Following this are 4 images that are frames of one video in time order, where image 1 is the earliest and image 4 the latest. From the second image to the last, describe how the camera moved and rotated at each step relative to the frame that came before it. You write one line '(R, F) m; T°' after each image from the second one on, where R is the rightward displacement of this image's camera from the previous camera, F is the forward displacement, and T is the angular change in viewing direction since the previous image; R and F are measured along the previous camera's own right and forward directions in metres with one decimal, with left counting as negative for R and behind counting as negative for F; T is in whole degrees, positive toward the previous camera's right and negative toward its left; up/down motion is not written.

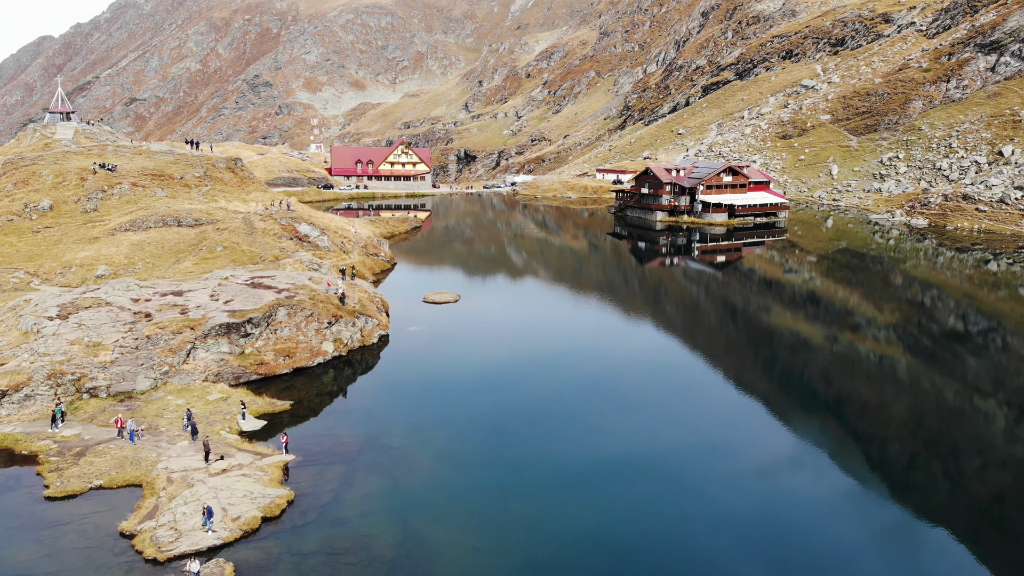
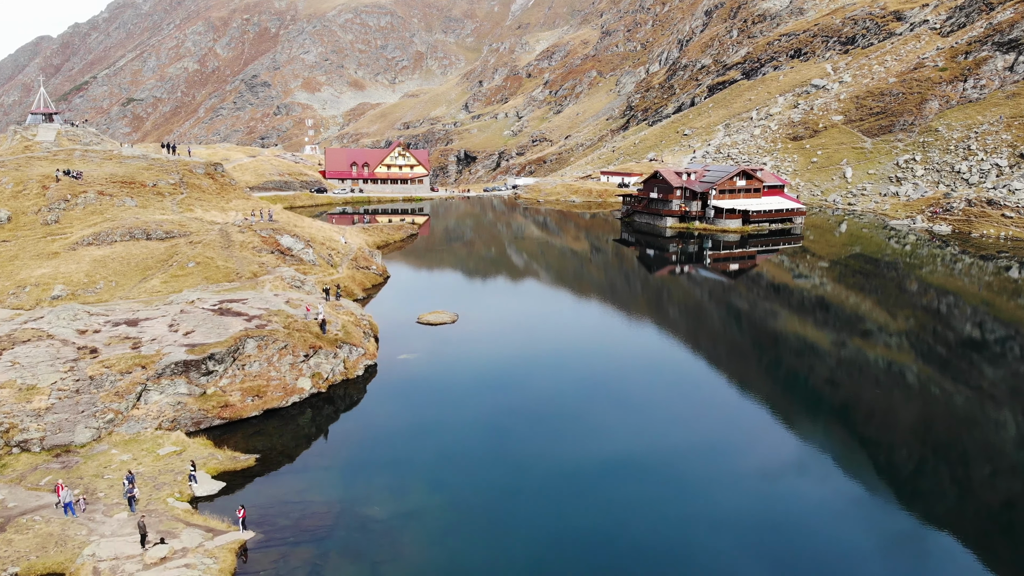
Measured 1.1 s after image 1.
(-0.3, +5.6) m; 0°
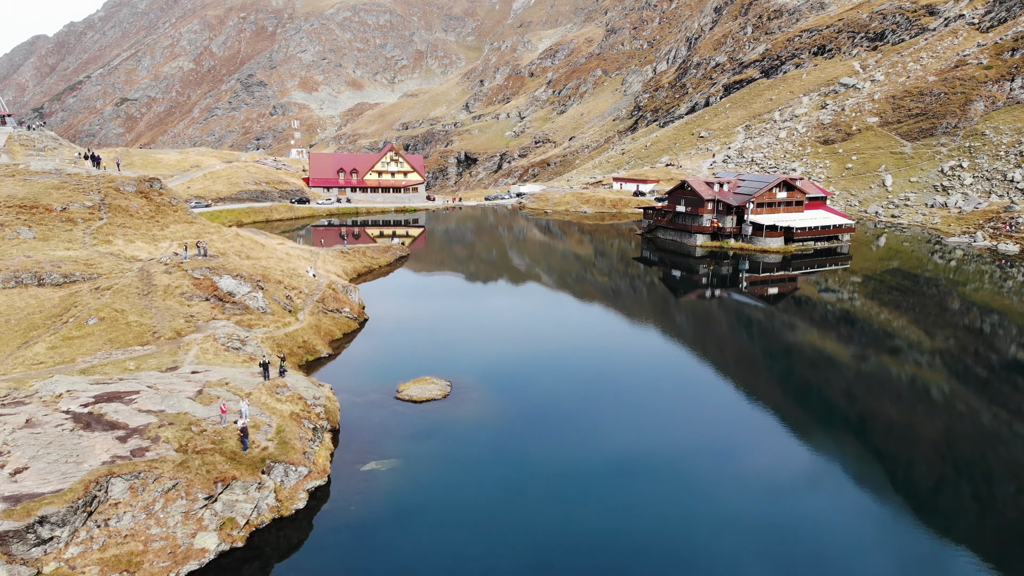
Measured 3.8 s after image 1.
(-0.7, +13.4) m; 0°
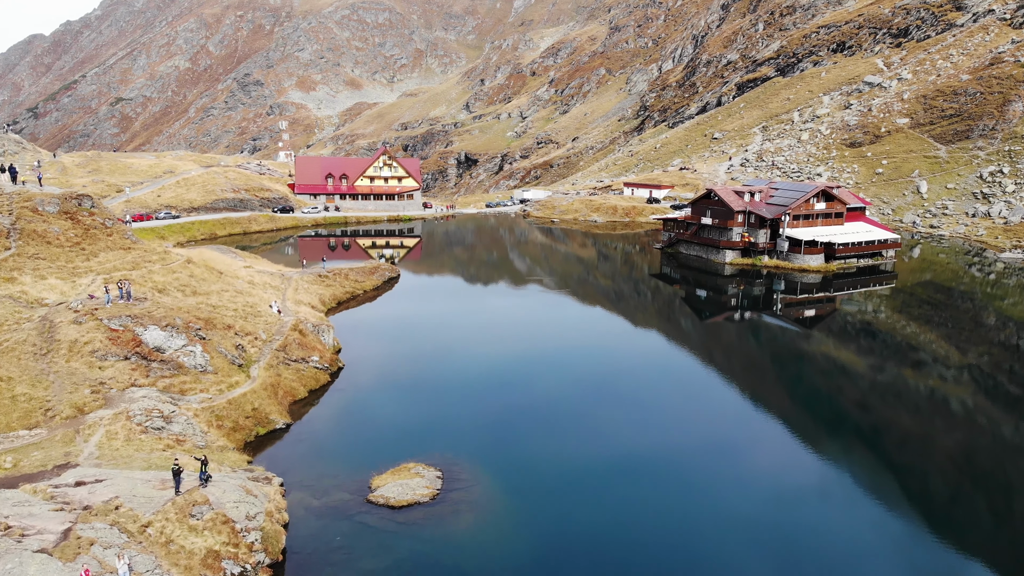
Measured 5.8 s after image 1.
(-0.6, +9.8) m; 0°
